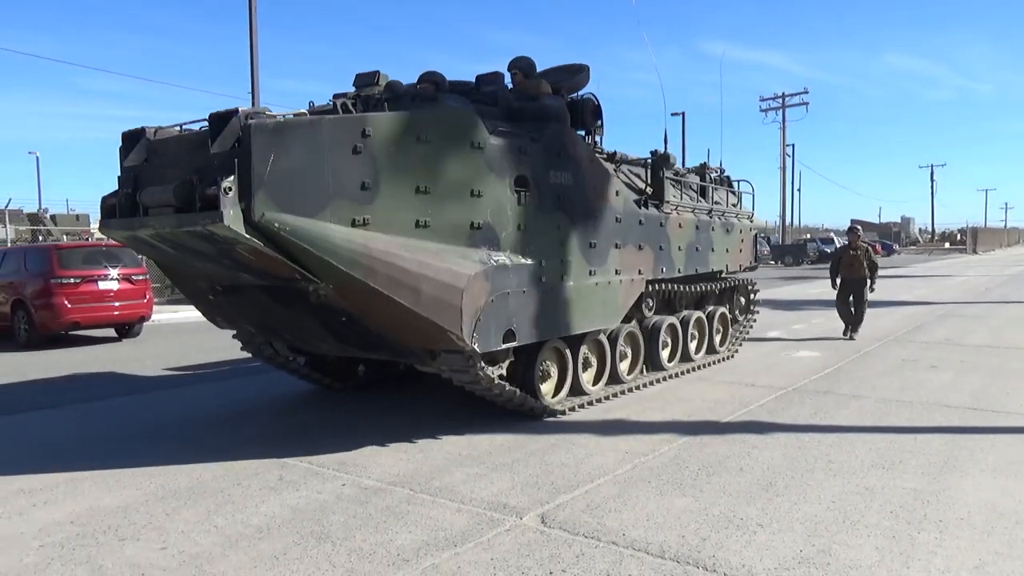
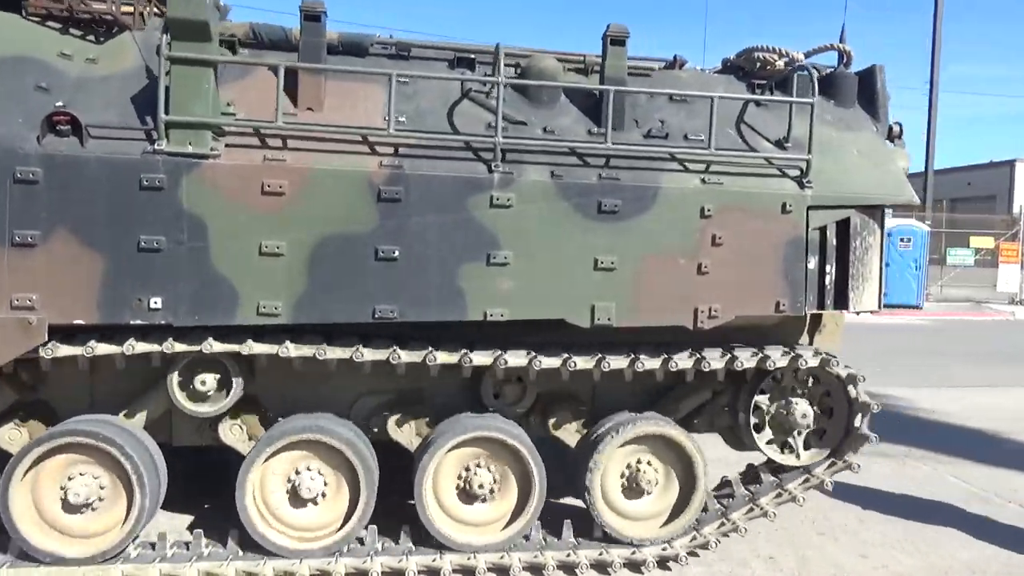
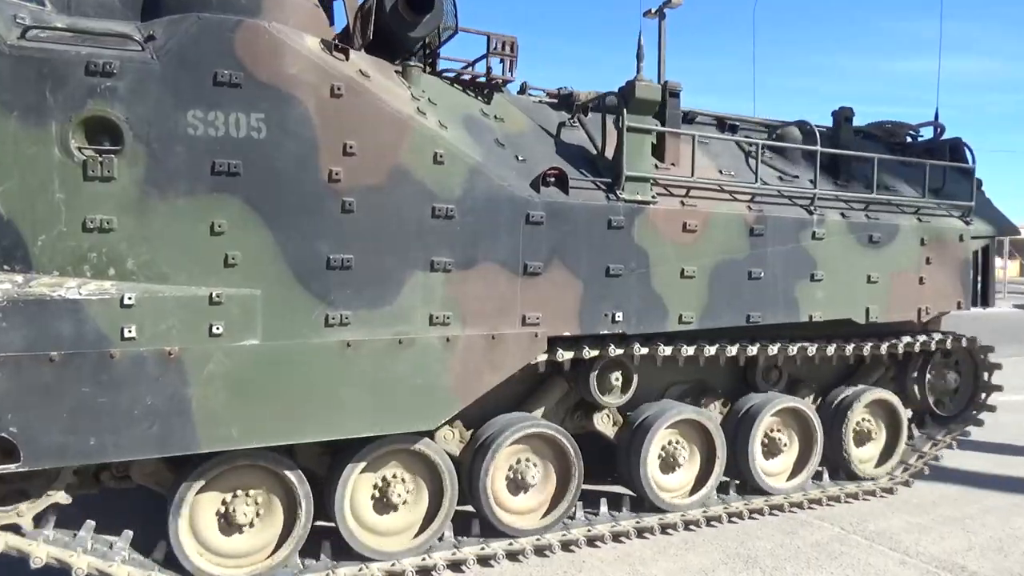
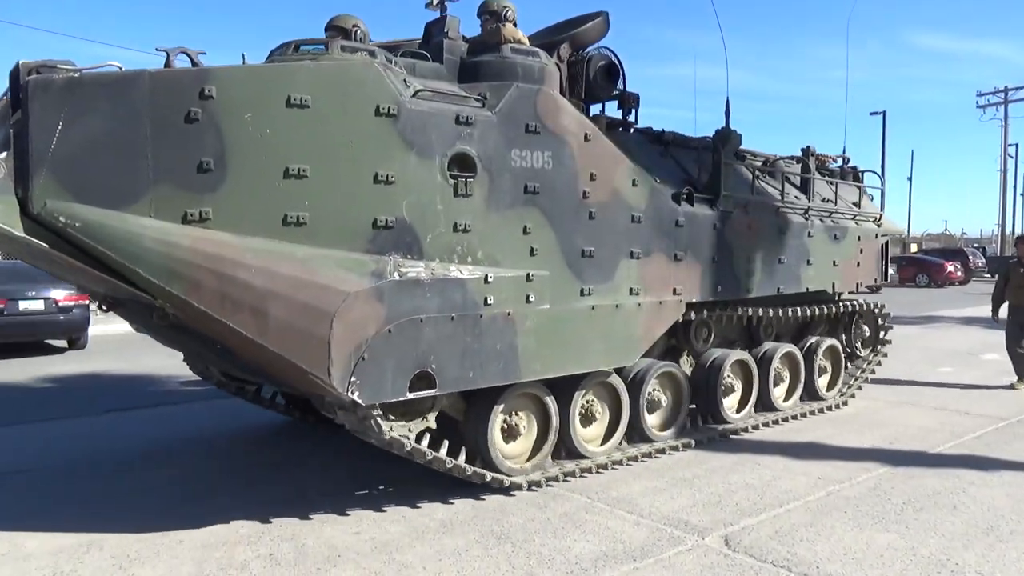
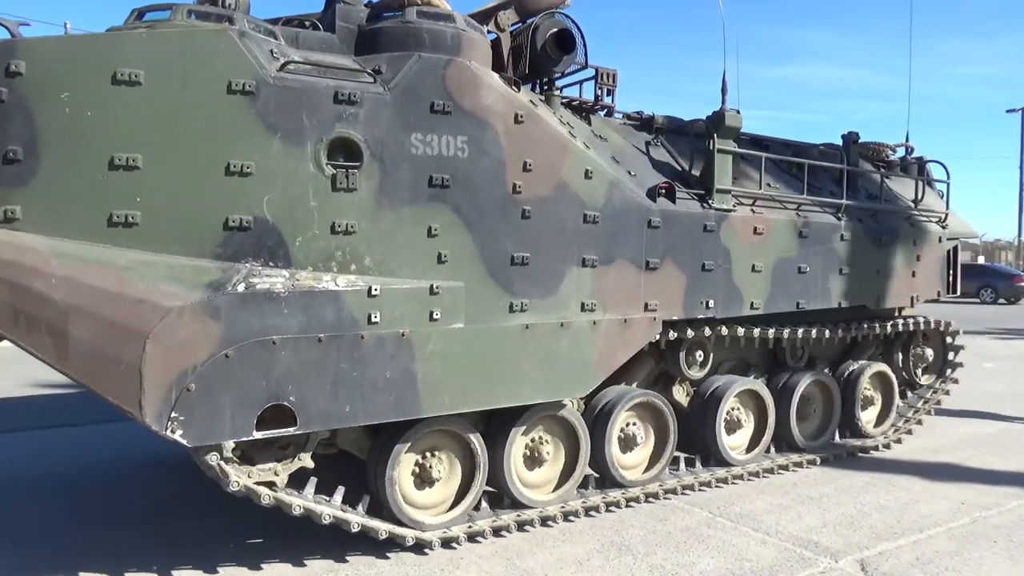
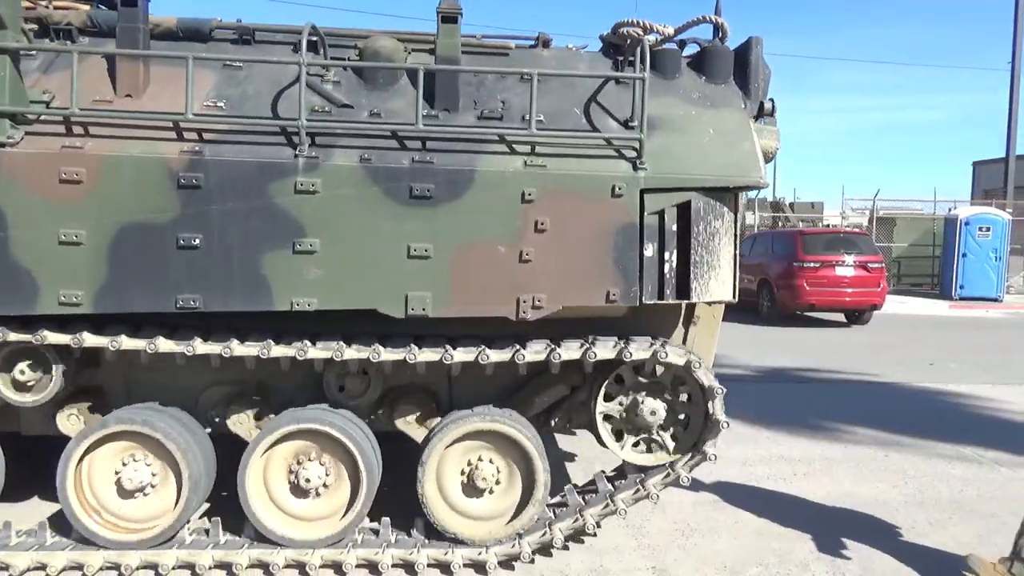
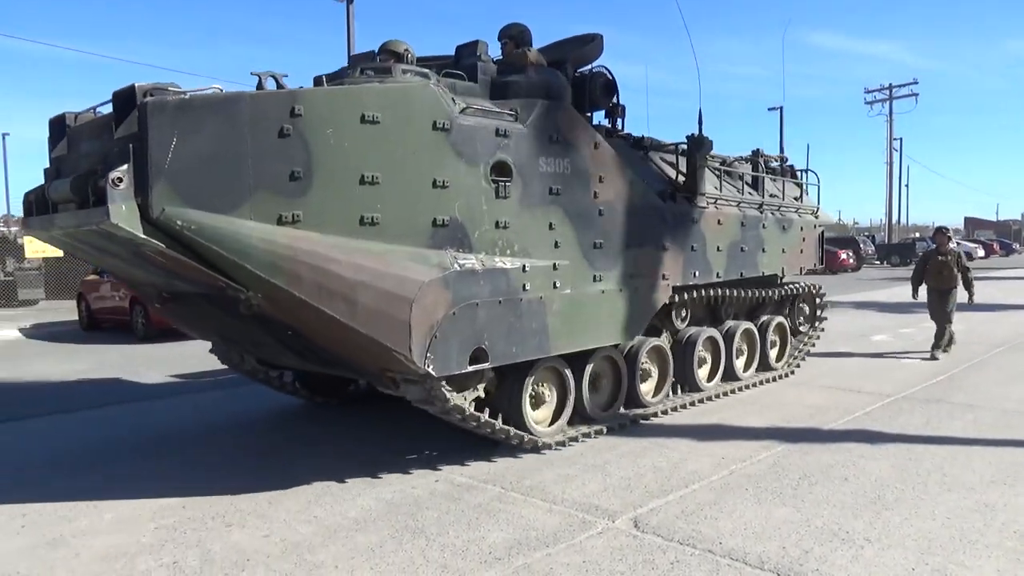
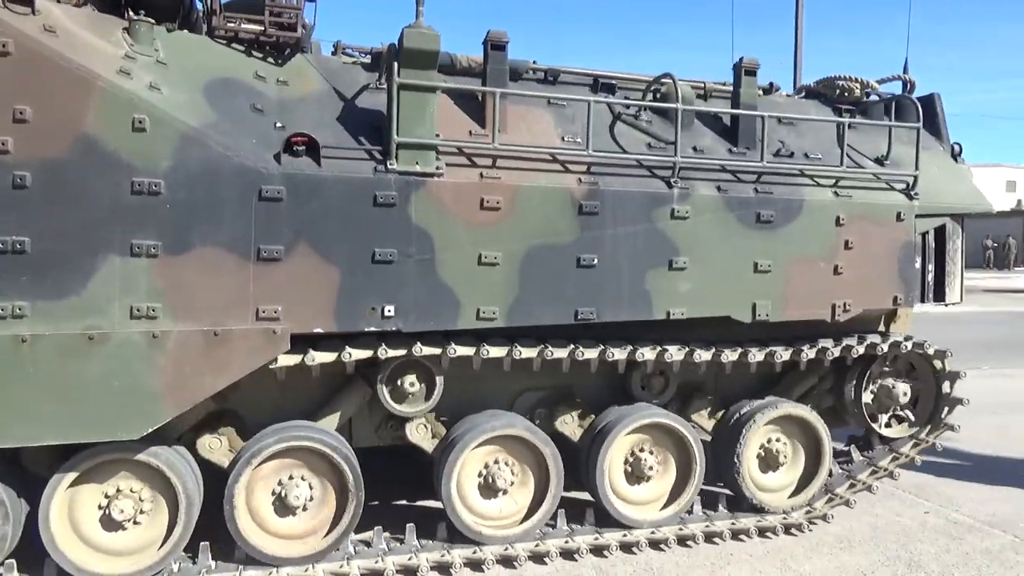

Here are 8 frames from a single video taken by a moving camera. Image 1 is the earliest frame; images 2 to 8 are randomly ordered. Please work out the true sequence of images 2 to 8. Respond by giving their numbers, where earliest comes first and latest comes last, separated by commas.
7, 4, 5, 3, 8, 2, 6
